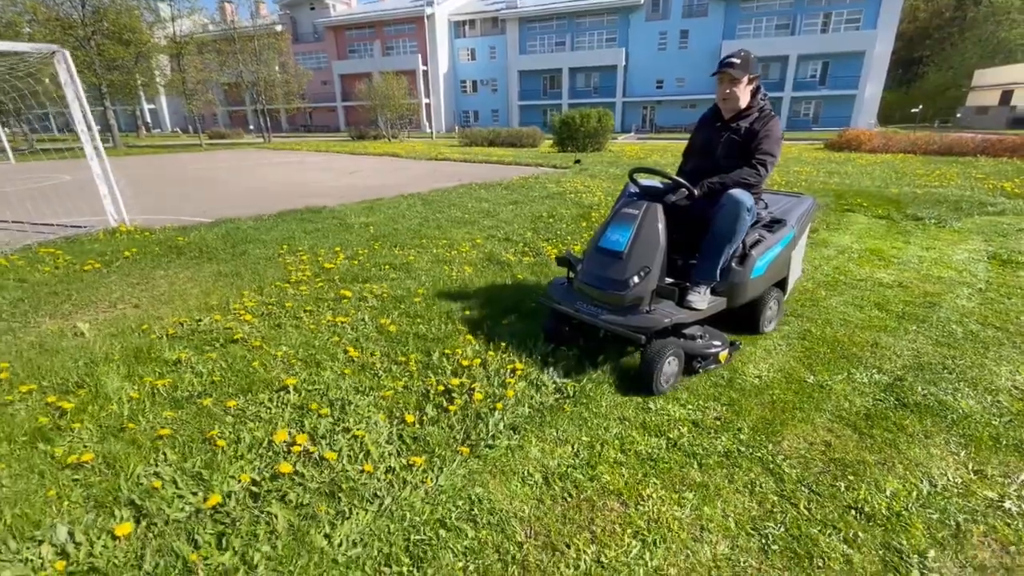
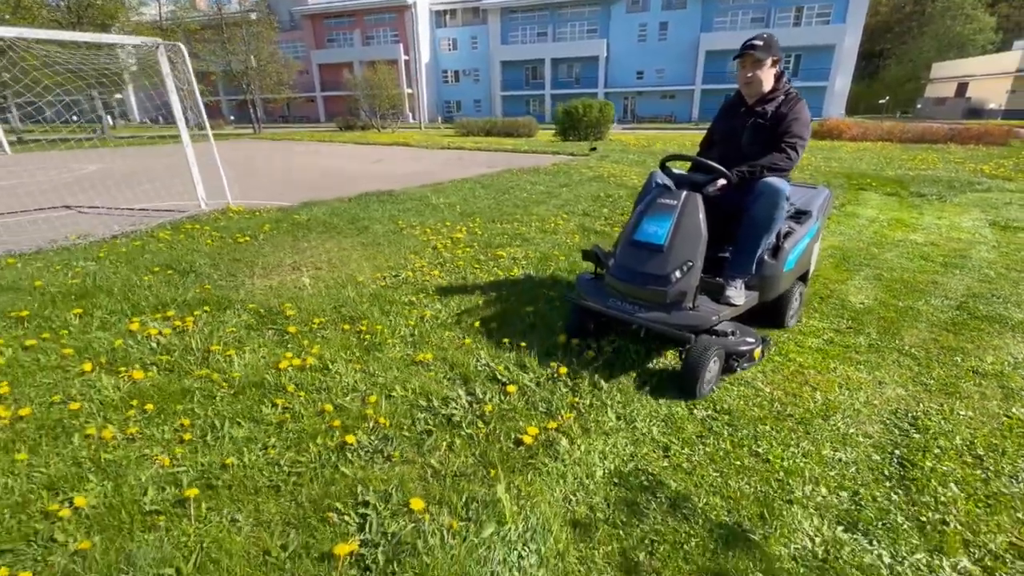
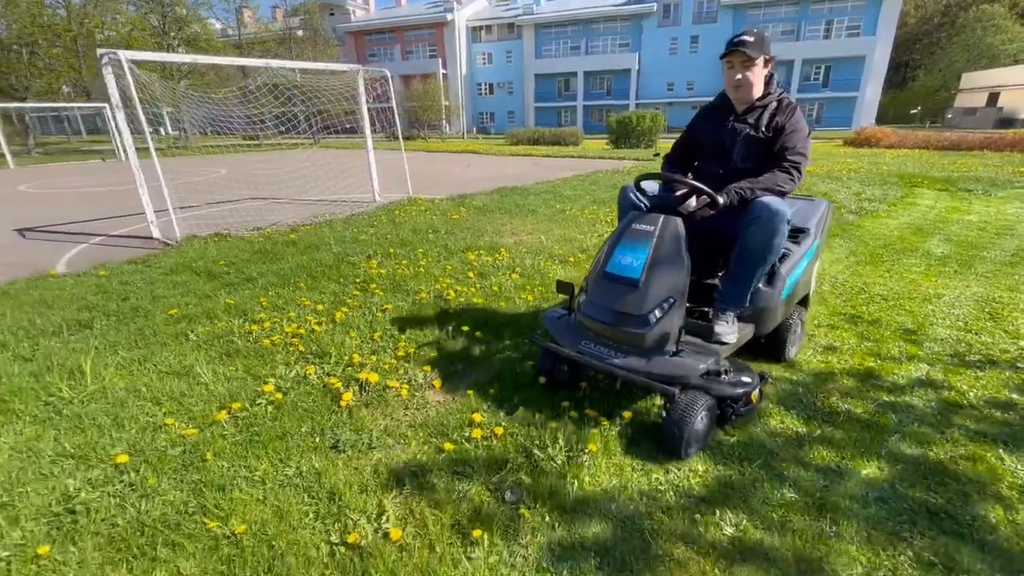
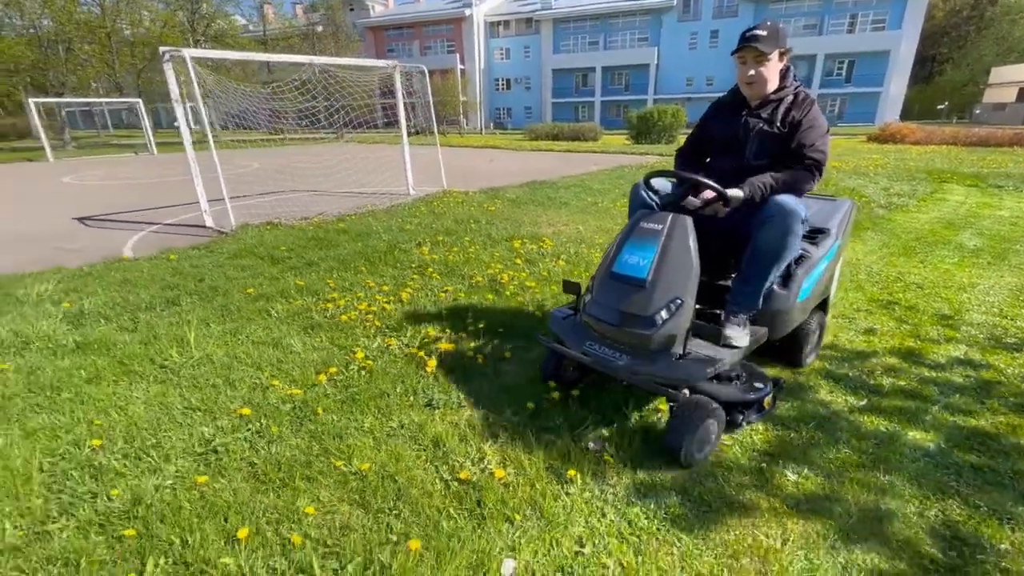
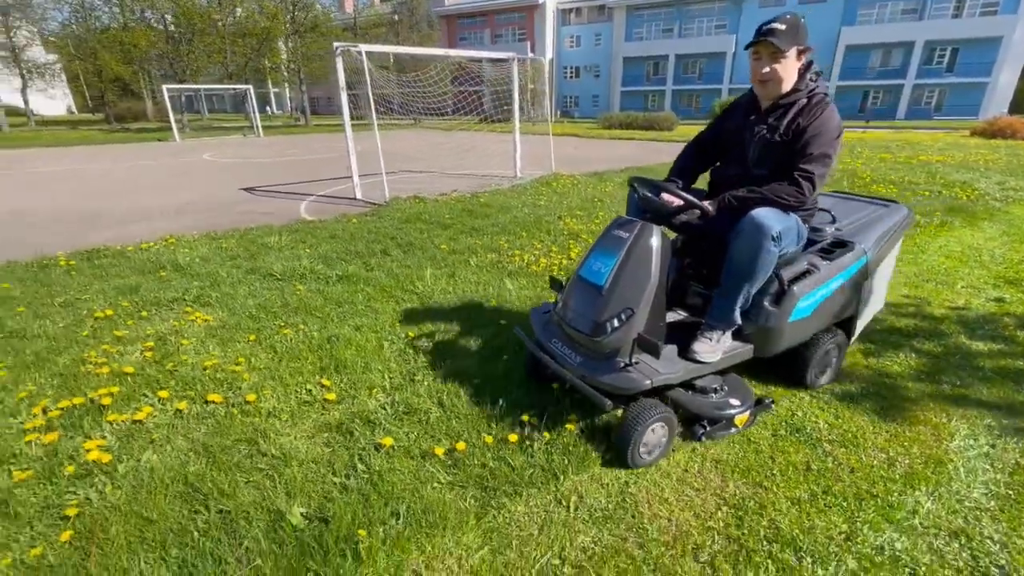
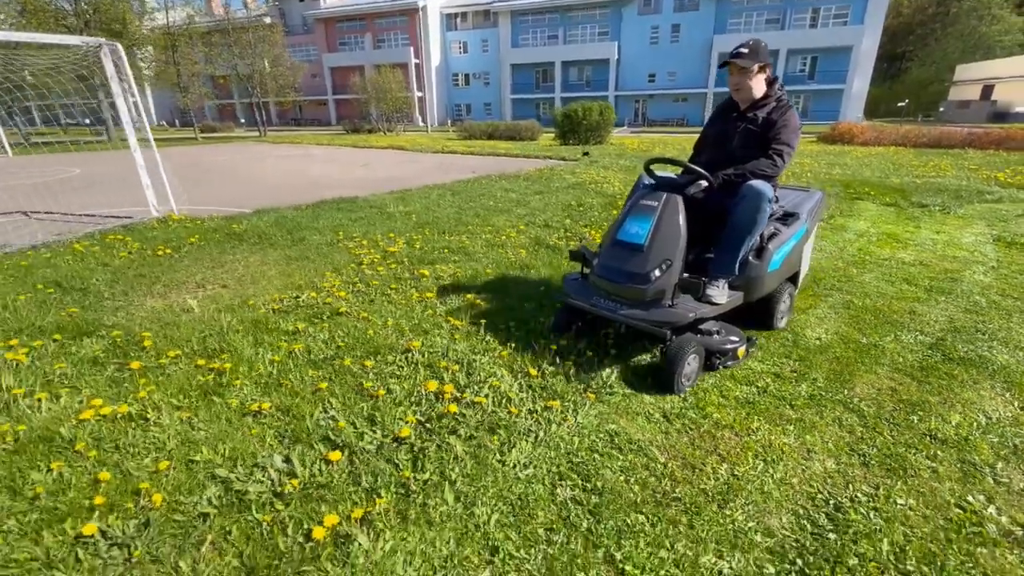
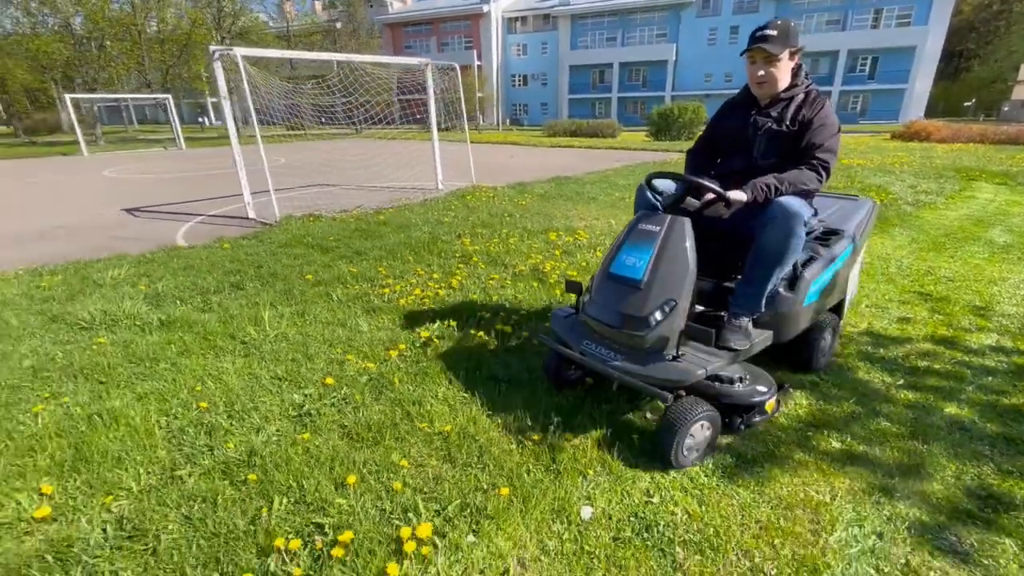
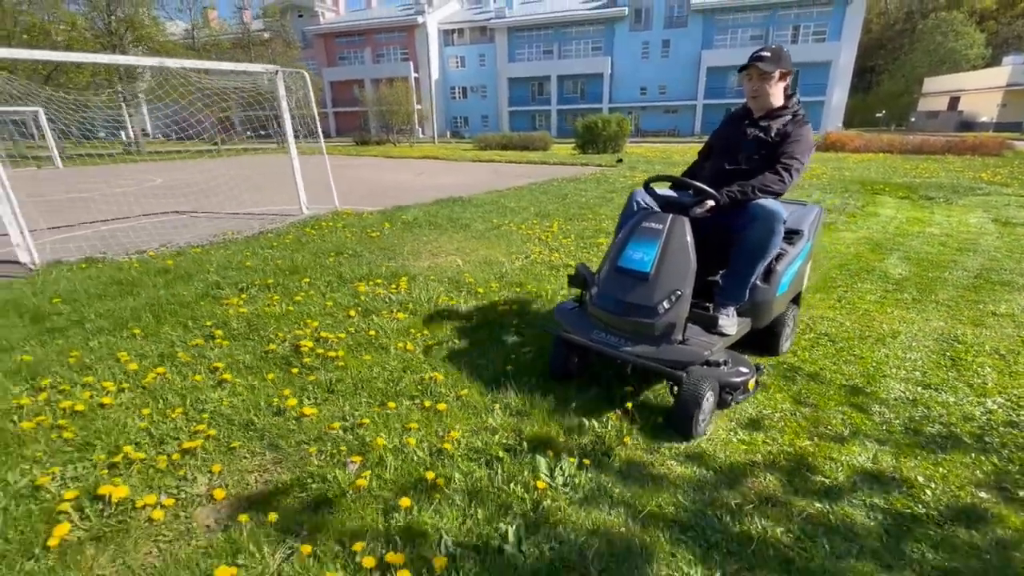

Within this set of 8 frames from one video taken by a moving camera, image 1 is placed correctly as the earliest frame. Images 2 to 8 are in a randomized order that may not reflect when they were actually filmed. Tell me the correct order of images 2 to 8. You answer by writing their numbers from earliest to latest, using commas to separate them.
6, 2, 8, 3, 4, 7, 5
